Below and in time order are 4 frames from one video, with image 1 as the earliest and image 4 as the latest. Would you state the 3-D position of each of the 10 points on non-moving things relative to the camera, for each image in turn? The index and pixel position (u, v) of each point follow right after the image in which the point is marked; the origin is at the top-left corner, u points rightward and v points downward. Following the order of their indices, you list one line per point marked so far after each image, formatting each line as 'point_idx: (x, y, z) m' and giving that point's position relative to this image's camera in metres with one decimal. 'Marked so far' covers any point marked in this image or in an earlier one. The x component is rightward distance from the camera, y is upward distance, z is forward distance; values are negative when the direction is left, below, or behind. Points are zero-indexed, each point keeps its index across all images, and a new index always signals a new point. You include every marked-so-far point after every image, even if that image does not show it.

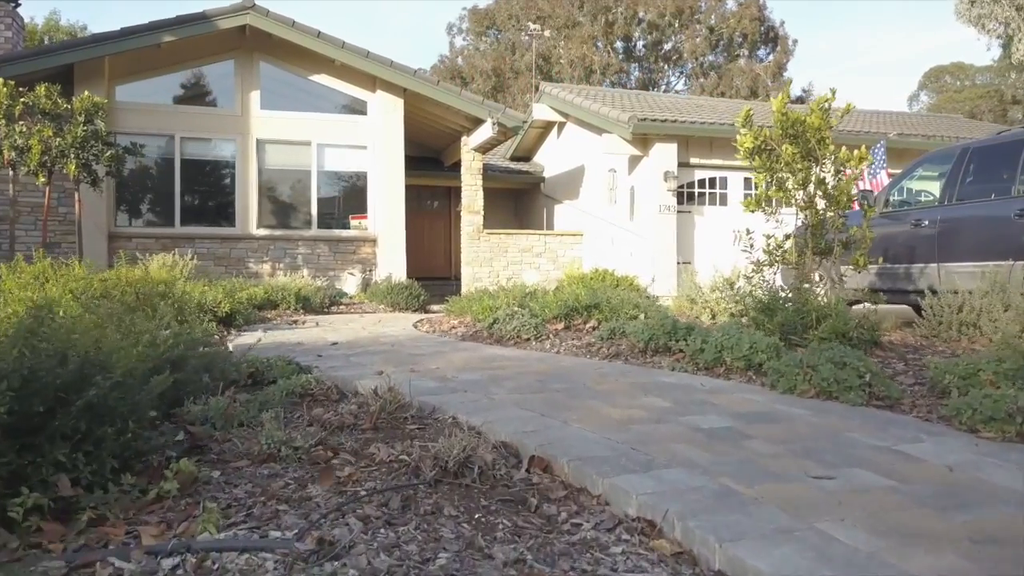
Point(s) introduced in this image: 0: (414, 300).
0: (-1.2, -0.1, +12.9) m
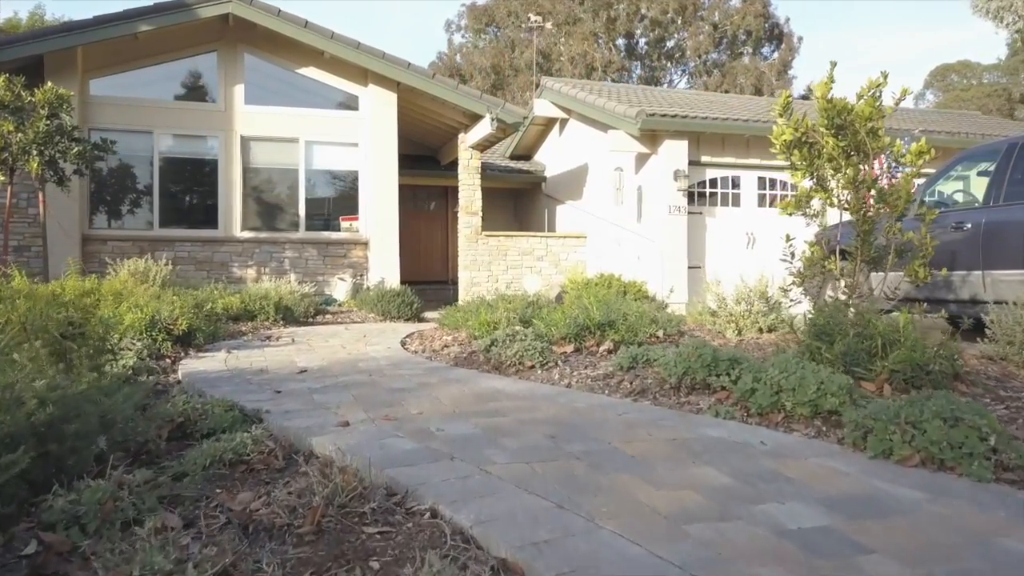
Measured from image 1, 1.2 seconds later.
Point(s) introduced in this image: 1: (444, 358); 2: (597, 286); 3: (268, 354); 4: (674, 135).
0: (-1.2, -0.2, +11.8) m
1: (-0.4, -0.5, +6.9) m
2: (+0.9, 0.0, +12.0) m
3: (-1.7, -0.5, +7.5) m
4: (+1.8, +1.7, +12.1) m
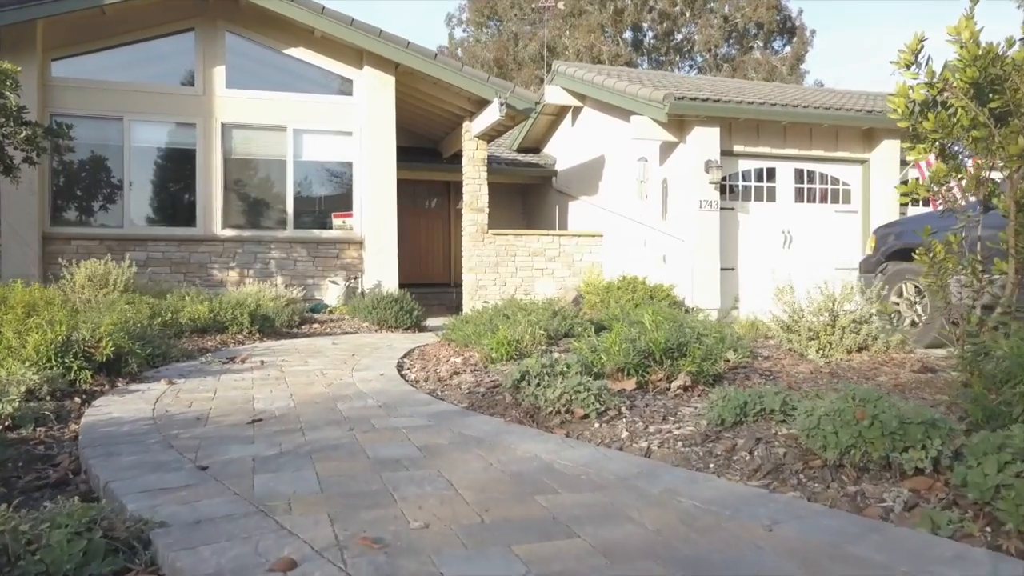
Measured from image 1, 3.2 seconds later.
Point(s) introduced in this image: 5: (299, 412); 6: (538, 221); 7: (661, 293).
0: (-1.0, -0.3, +10.0) m
1: (-0.3, -0.5, +5.1) m
2: (+1.0, 0.0, +10.2) m
3: (-1.5, -0.5, +5.7) m
4: (+1.9, +1.6, +10.3) m
5: (-0.9, -0.5, +4.6) m
6: (+0.4, +1.0, +15.8) m
7: (+1.5, -0.1, +10.2) m
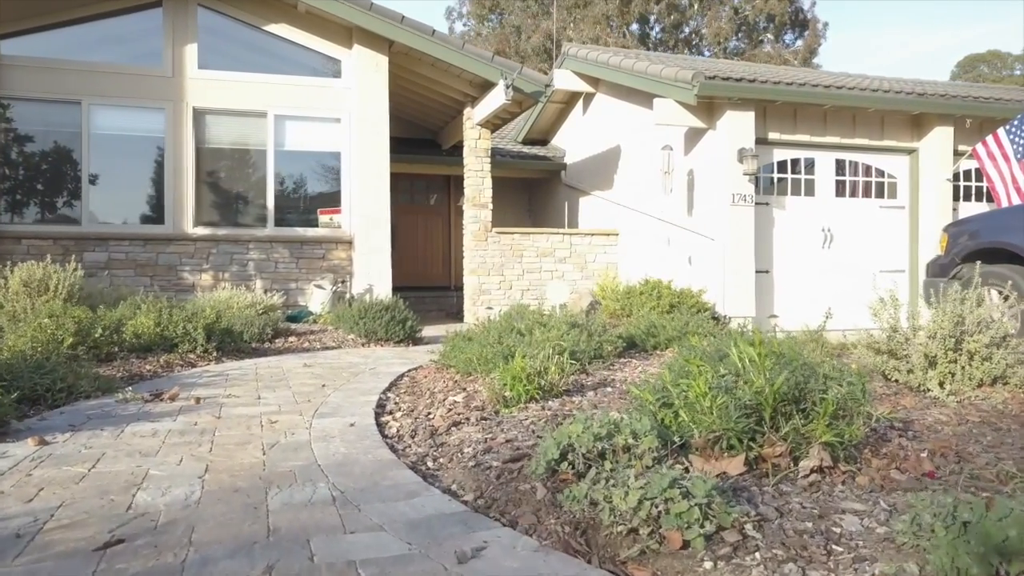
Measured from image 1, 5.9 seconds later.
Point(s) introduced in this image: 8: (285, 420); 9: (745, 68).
0: (-0.9, -0.3, +8.2) m
1: (-0.2, -0.6, +3.4) m
2: (+1.1, -0.1, +8.4) m
3: (-1.4, -0.6, +3.9) m
4: (+2.0, +1.6, +8.5) m
5: (-0.8, -0.6, +2.8) m
6: (+0.5, +0.9, +14.0) m
7: (+1.6, -0.1, +8.4) m
8: (-1.0, -0.6, +4.7) m
9: (+3.2, +3.0, +14.5) m
